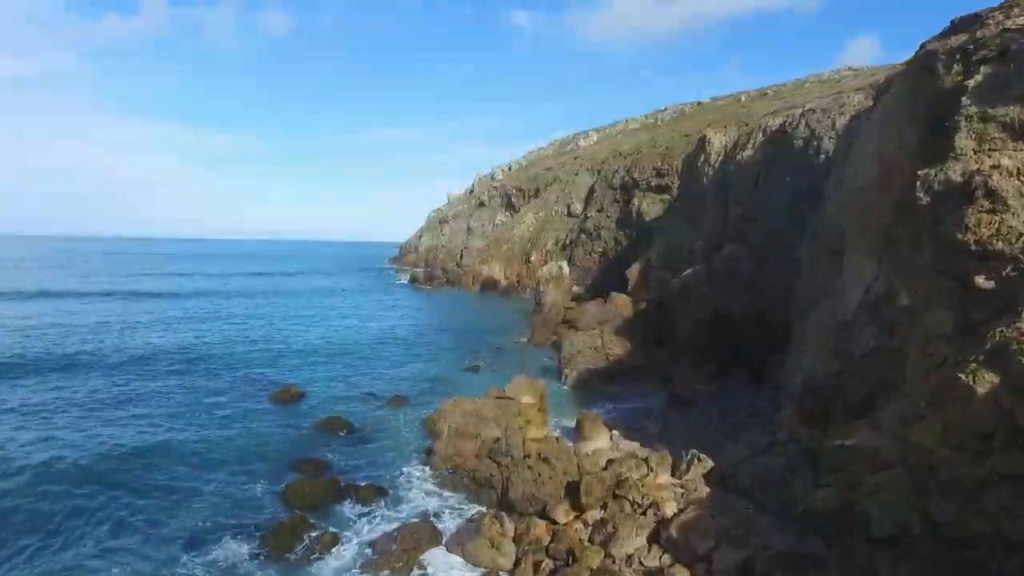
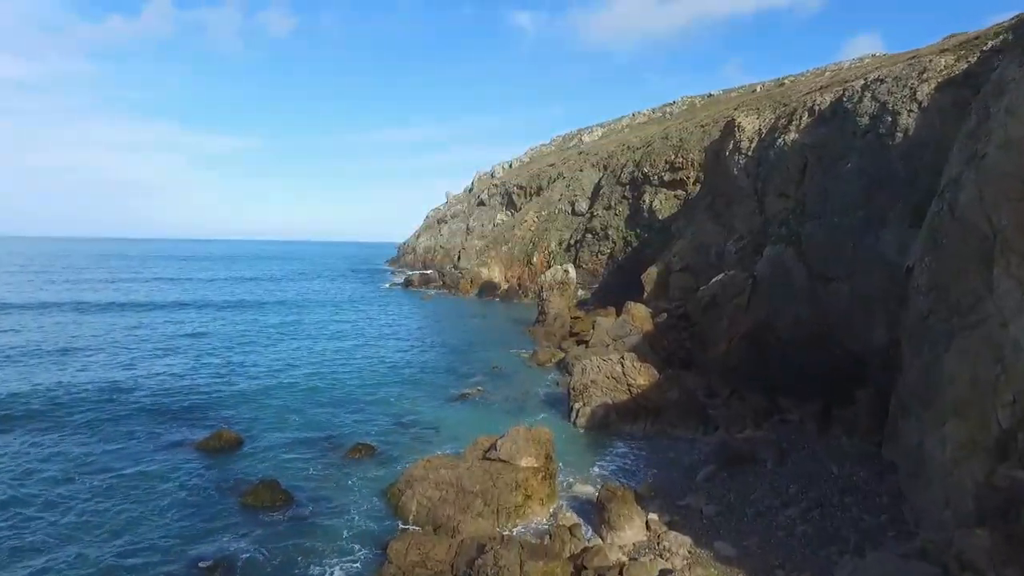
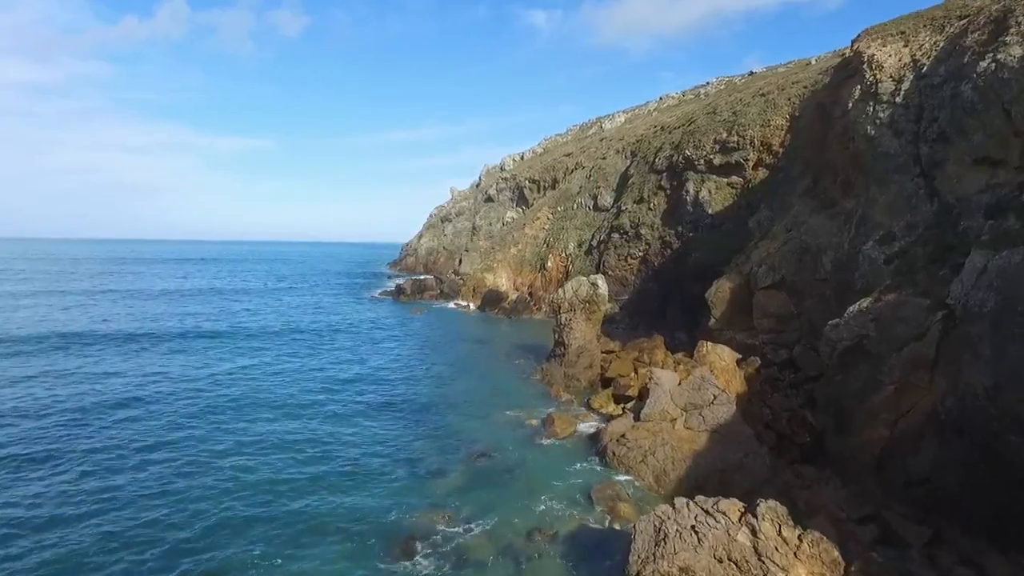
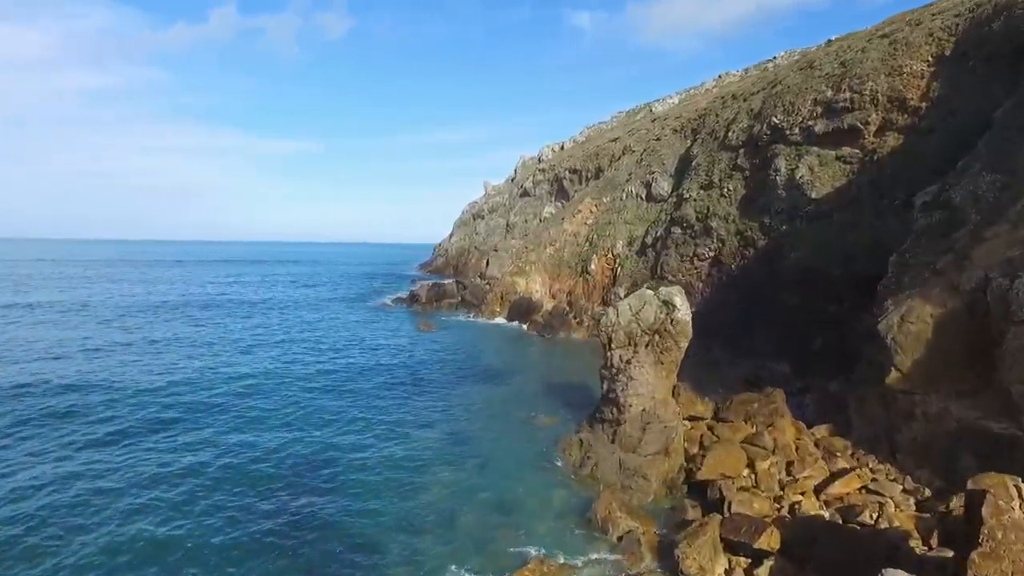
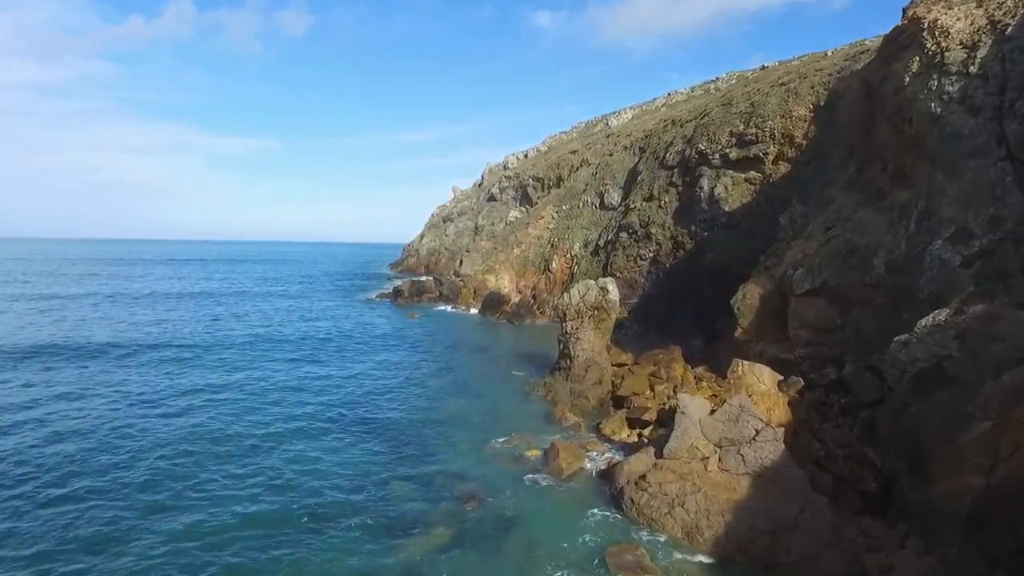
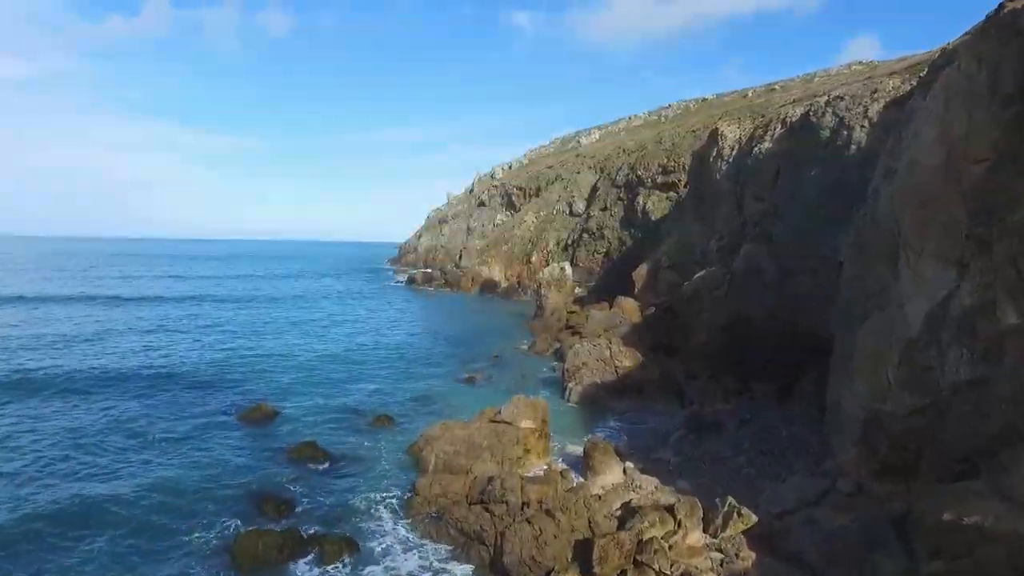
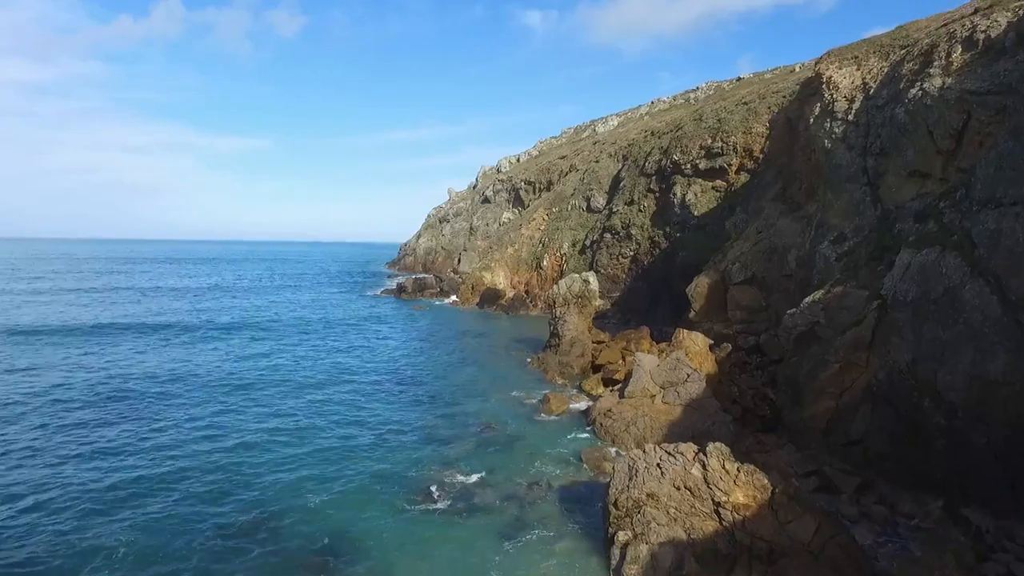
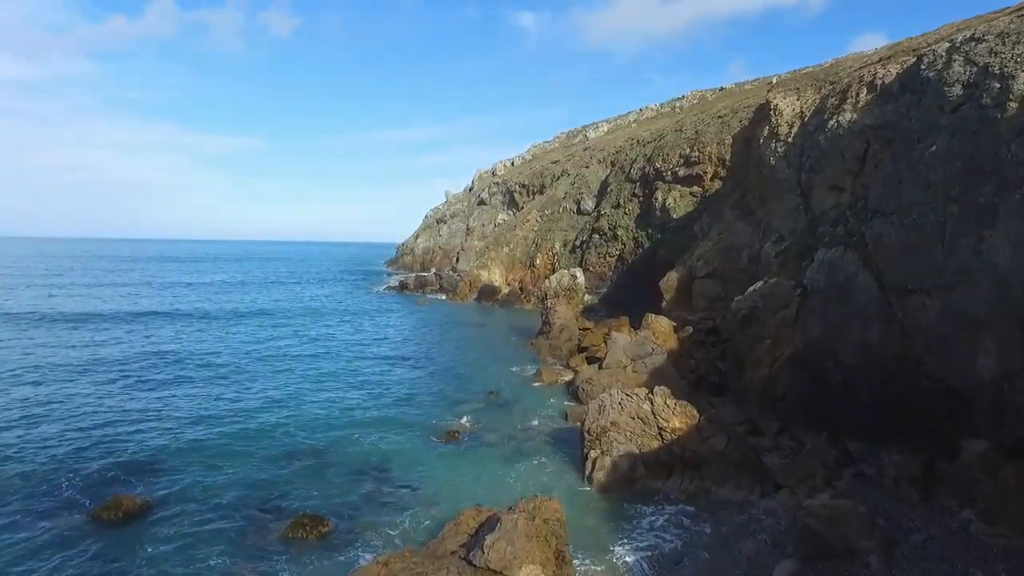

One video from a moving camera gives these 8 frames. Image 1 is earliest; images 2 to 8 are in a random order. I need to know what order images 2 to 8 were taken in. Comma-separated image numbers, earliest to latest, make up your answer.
6, 2, 8, 7, 3, 5, 4
